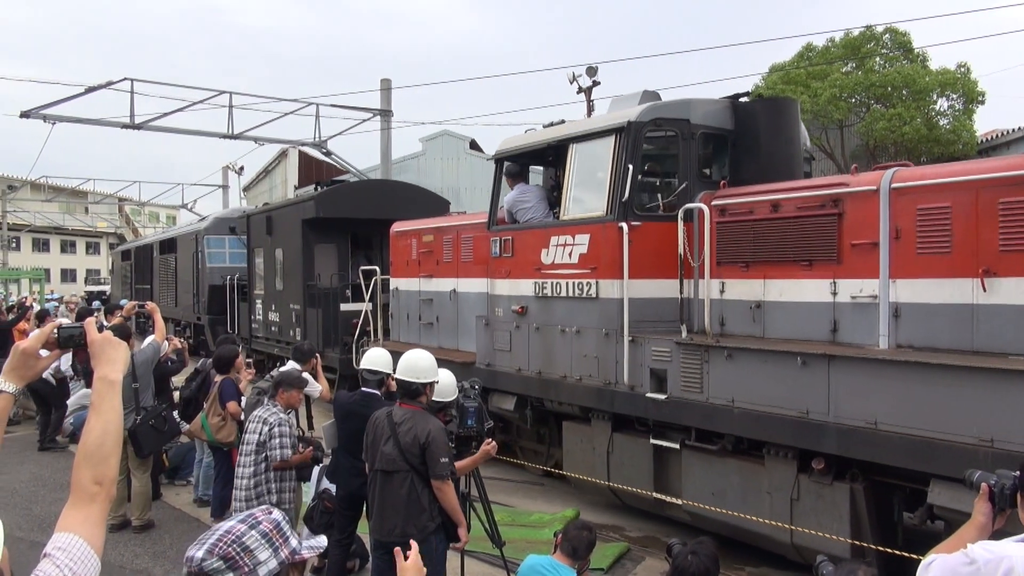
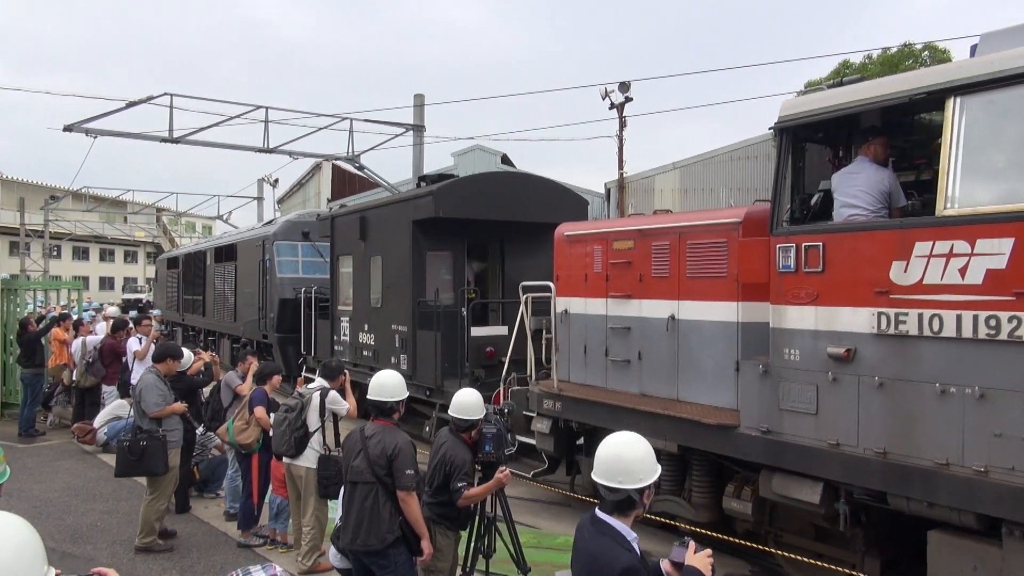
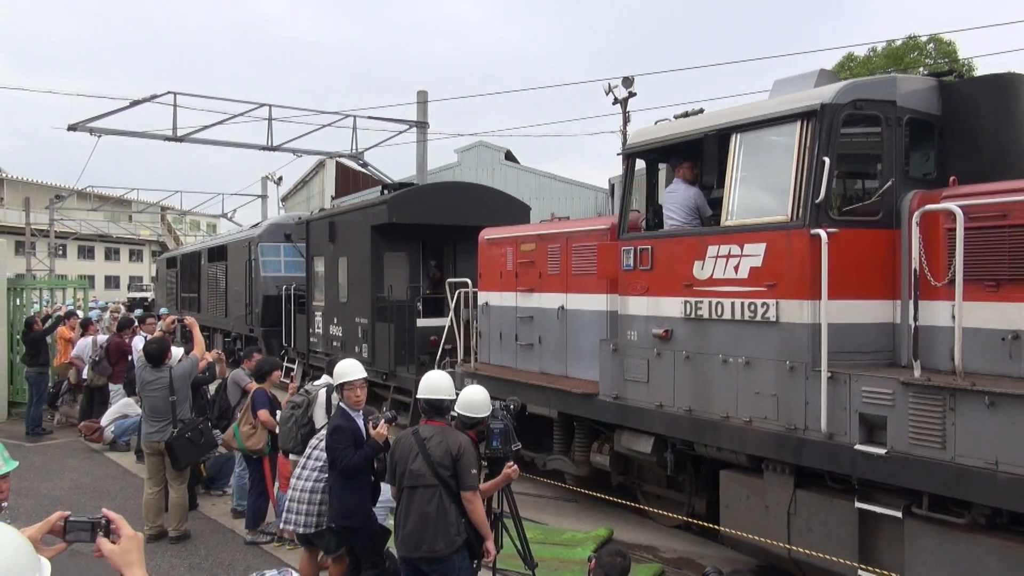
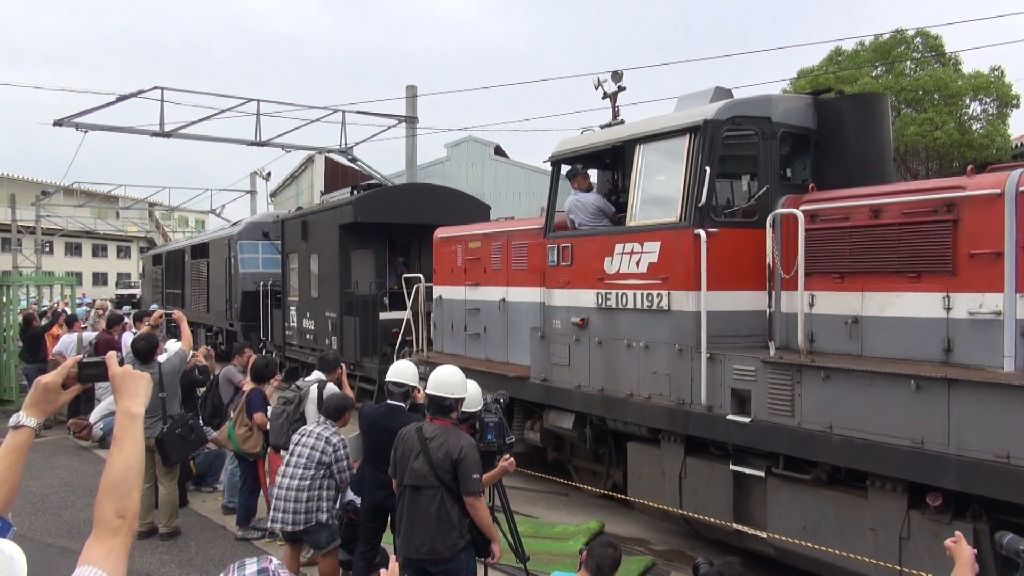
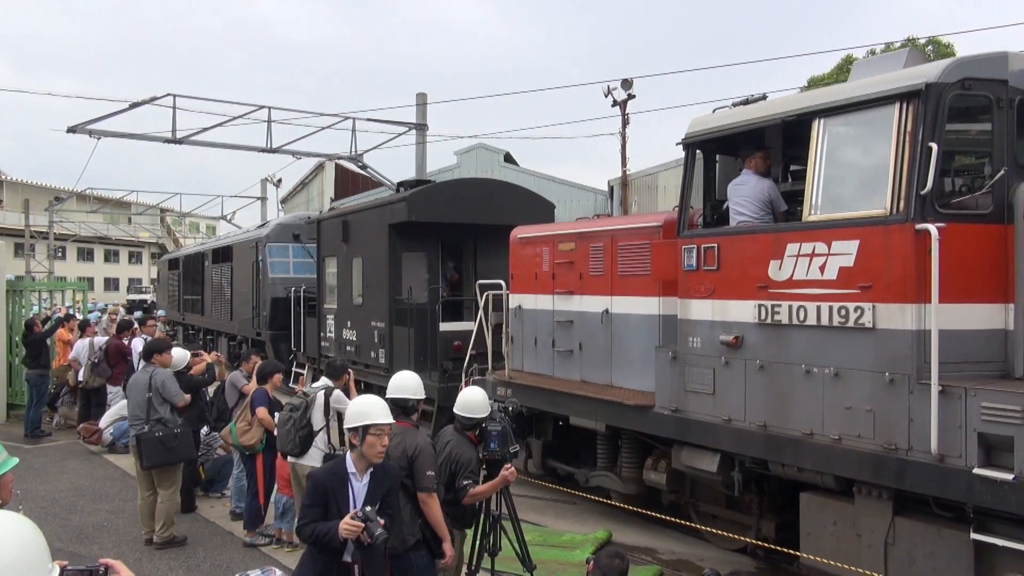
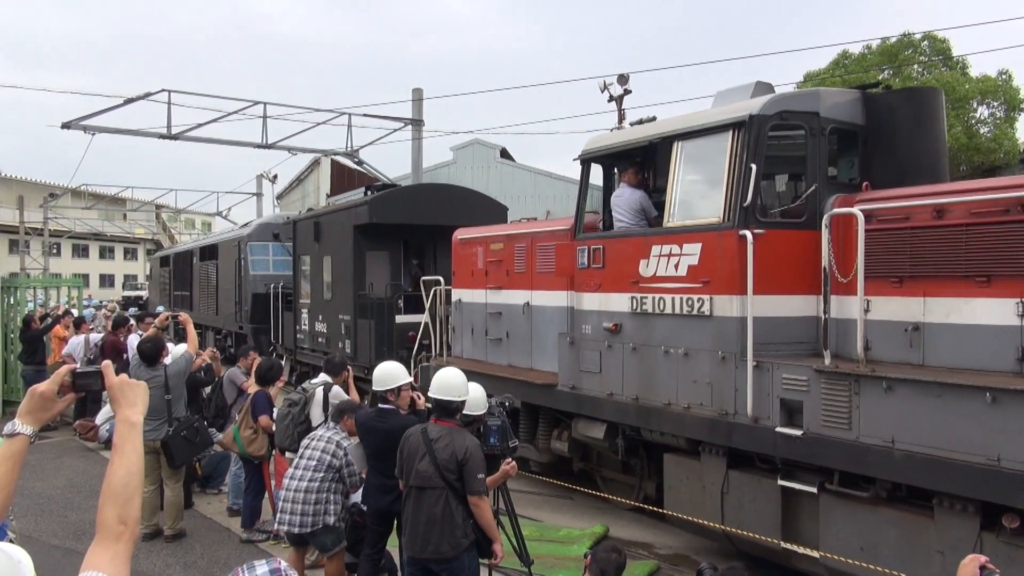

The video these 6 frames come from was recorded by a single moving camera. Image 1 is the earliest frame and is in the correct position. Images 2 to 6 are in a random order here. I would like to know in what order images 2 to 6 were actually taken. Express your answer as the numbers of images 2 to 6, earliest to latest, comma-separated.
4, 6, 3, 5, 2
